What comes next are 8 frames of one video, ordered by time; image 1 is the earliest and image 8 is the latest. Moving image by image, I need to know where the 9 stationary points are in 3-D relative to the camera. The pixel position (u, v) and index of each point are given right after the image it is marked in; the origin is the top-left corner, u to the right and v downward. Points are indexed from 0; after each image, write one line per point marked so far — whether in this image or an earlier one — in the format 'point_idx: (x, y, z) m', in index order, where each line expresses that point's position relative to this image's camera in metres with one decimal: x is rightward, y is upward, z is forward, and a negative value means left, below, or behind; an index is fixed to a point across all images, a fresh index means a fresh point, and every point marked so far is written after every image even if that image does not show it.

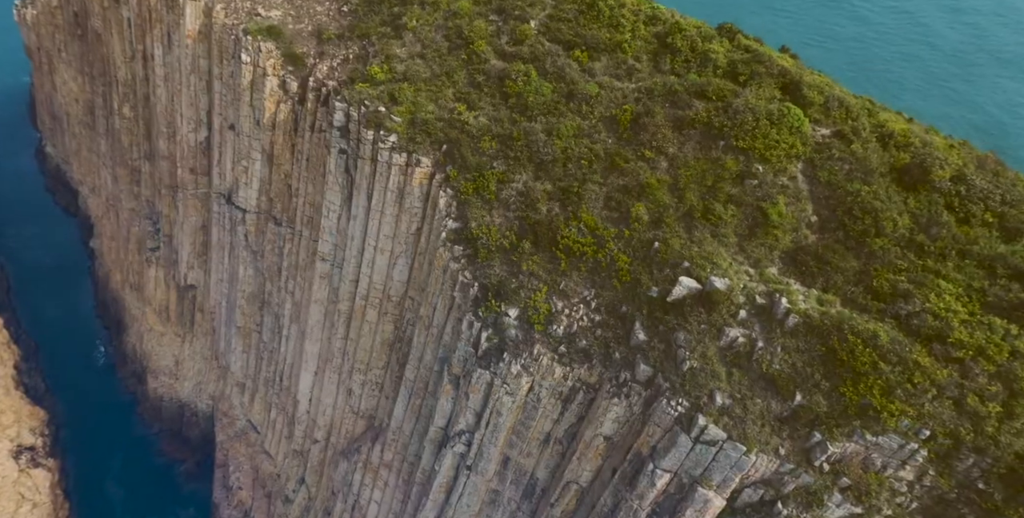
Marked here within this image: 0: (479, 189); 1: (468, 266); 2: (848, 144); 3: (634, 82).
0: (-1.0, +2.2, +19.8) m
1: (-1.4, 0.0, +19.4) m
2: (+8.3, +2.7, +16.0) m
3: (+3.6, +5.3, +19.2) m
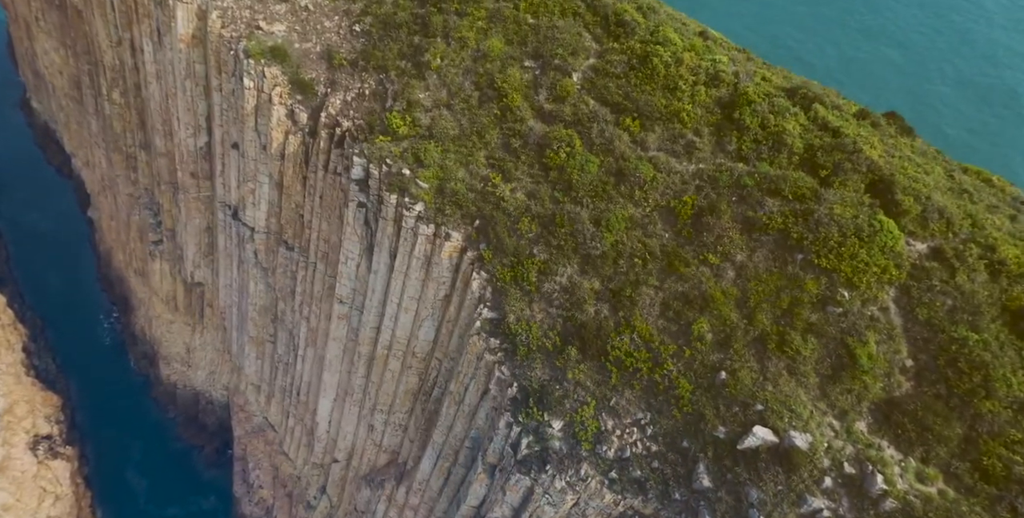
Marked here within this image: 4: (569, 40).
0: (+0.2, -0.5, +17.9) m
1: (-0.2, -2.7, +17.7) m
2: (+9.5, -0.4, +14.0) m
3: (+4.7, +2.5, +16.9) m
4: (+1.7, +6.5, +19.5) m
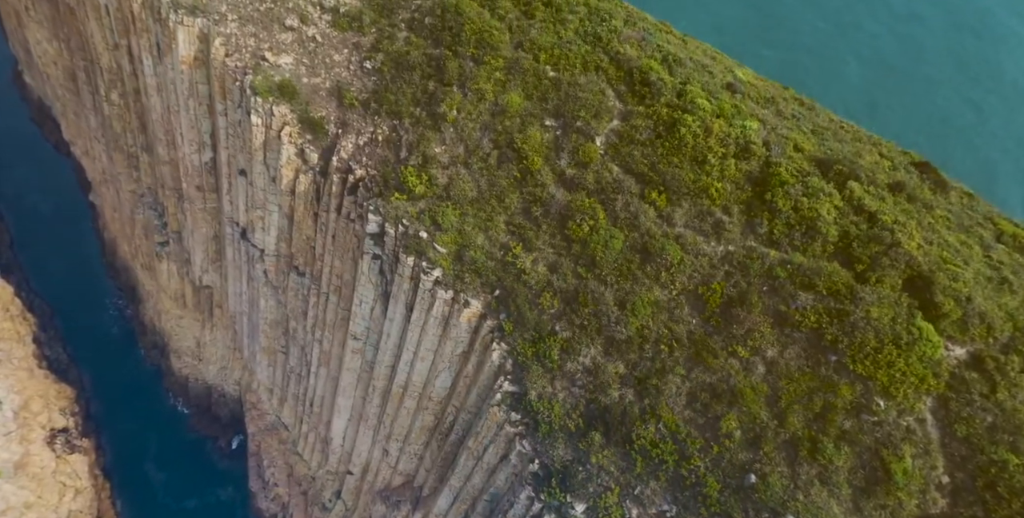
0: (+0.8, -2.6, +17.6) m
1: (+0.4, -4.8, +17.5) m
2: (+10.0, -2.7, +13.6) m
3: (+5.3, +0.4, +16.4) m
4: (+2.3, +4.5, +18.6) m
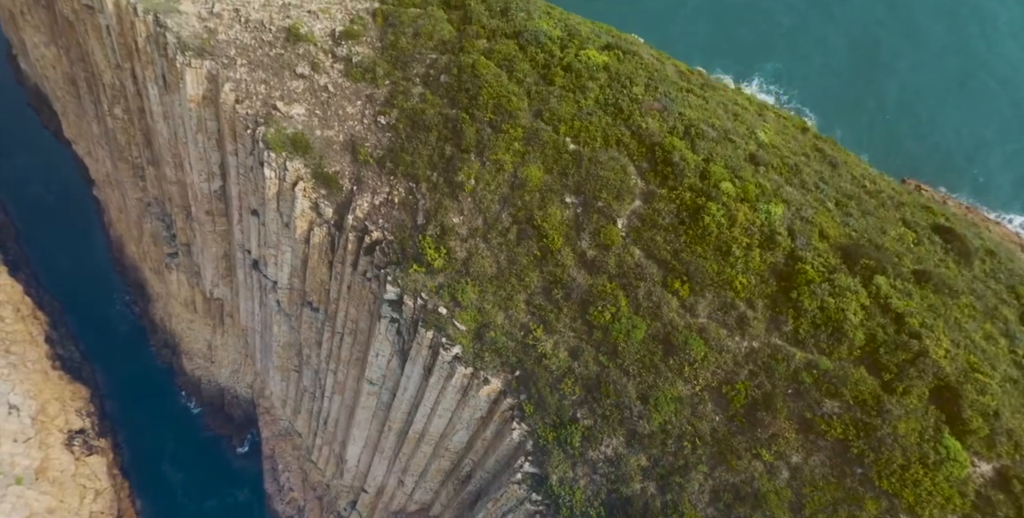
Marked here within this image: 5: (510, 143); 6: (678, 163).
0: (+1.3, -4.9, +17.6) m
1: (+1.0, -7.2, +17.7) m
2: (+10.6, -5.2, +13.7) m
3: (+5.9, -2.0, +16.3) m
4: (+2.9, +2.2, +18.3) m
5: (-0.1, +3.5, +19.8) m
6: (+4.6, +2.7, +18.2) m
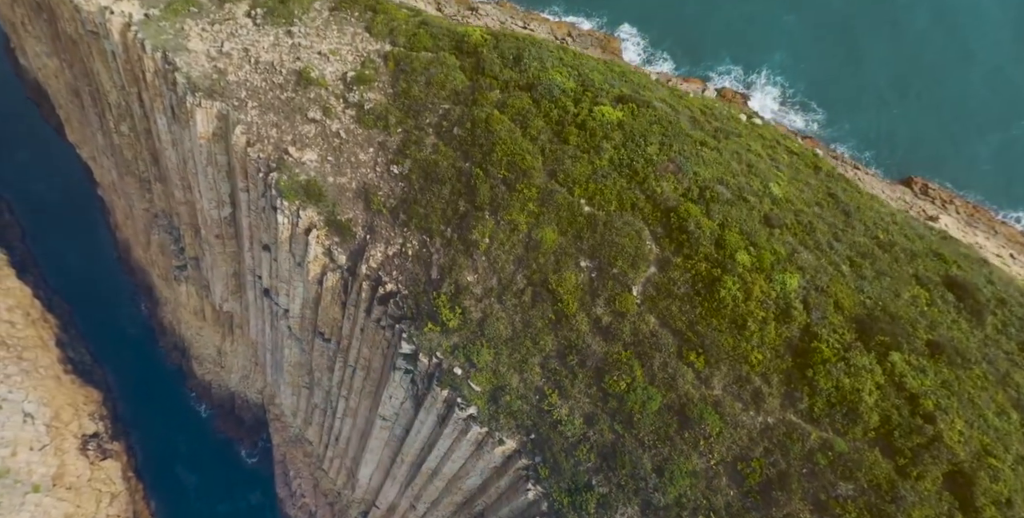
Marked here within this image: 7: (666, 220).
0: (+1.8, -6.8, +17.9) m
1: (+1.4, -9.1, +18.1) m
2: (+11.1, -7.2, +13.9) m
3: (+6.3, -4.0, +16.4) m
4: (+3.3, +0.3, +18.4) m
5: (+0.4, +1.7, +19.8) m
6: (+5.1, +0.8, +18.2) m
7: (+4.4, +1.1, +18.6) m
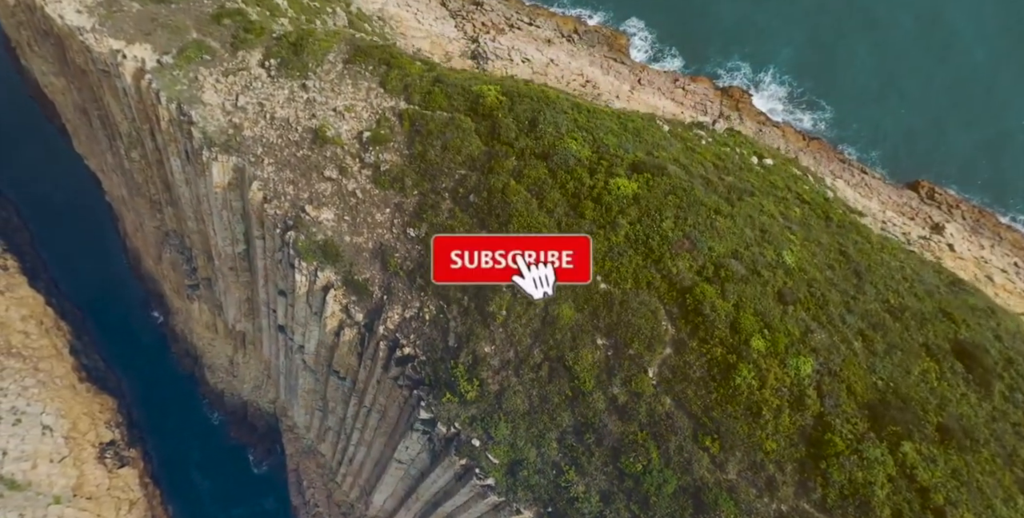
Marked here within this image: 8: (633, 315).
0: (+2.3, -9.2, +18.5) m
1: (+2.0, -11.4, +18.8) m
2: (+11.6, -9.7, +14.5) m
3: (+6.8, -6.4, +16.9) m
4: (+3.8, -2.0, +18.7) m
5: (+0.9, -0.6, +20.1) m
6: (+5.6, -1.5, +18.5) m
7: (+5.0, -1.2, +18.9) m
8: (+3.6, -1.6, +18.9) m
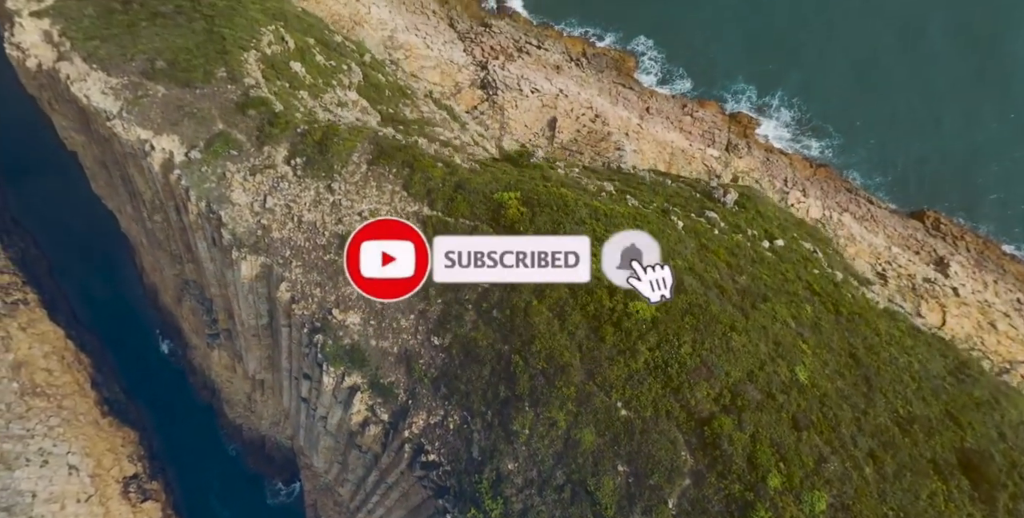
0: (+3.1, -13.2, +19.4) m
1: (+2.8, -15.4, +19.7) m
2: (+12.3, -13.7, +15.3) m
3: (+7.6, -10.4, +17.7) m
4: (+4.6, -6.0, +19.5) m
5: (+1.6, -4.6, +20.9) m
6: (+6.3, -5.5, +19.3) m
7: (+5.7, -5.2, +19.7) m
8: (+4.3, -5.6, +19.7) m
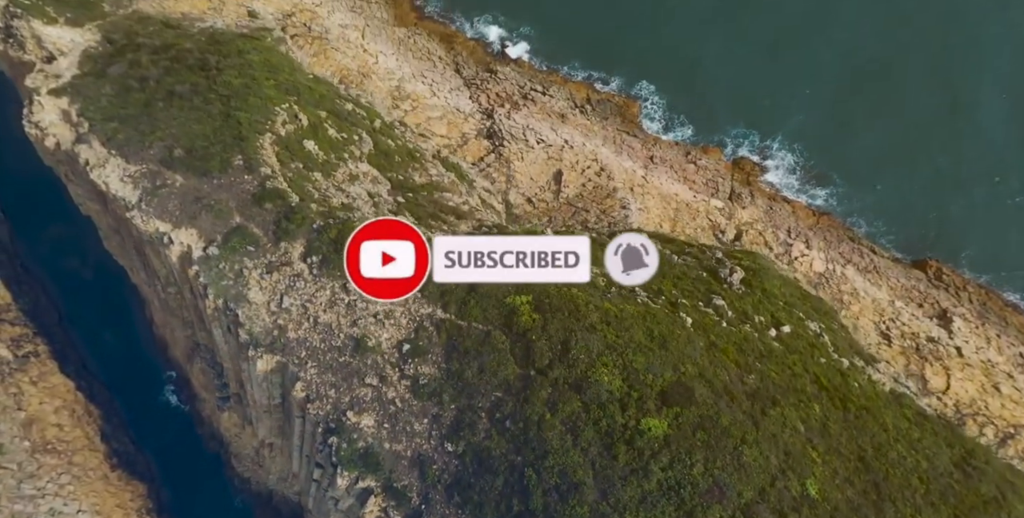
0: (+3.6, -17.1, +19.5) m
1: (+3.3, -19.3, +19.7) m
2: (+12.8, -17.5, +15.3) m
3: (+8.1, -14.2, +17.8) m
4: (+5.0, -9.9, +19.7) m
5: (+2.1, -8.5, +21.2) m
6: (+6.8, -9.4, +19.5) m
7: (+6.2, -9.1, +20.0) m
8: (+4.8, -9.5, +20.0) m
